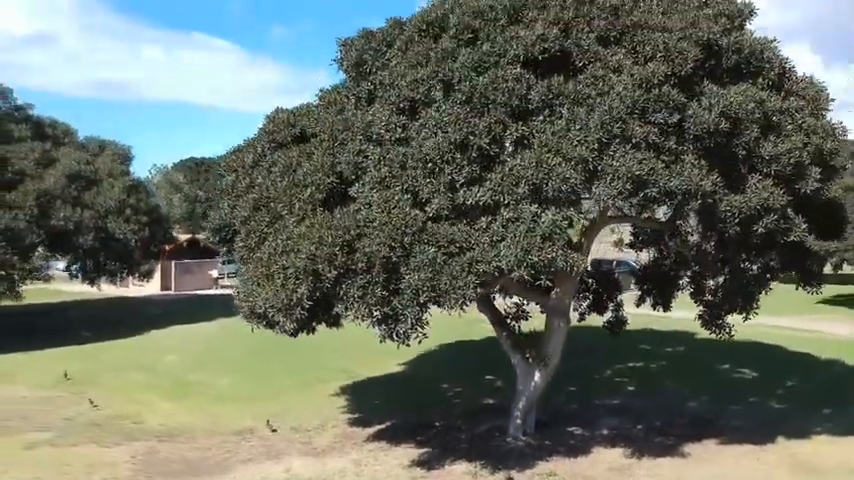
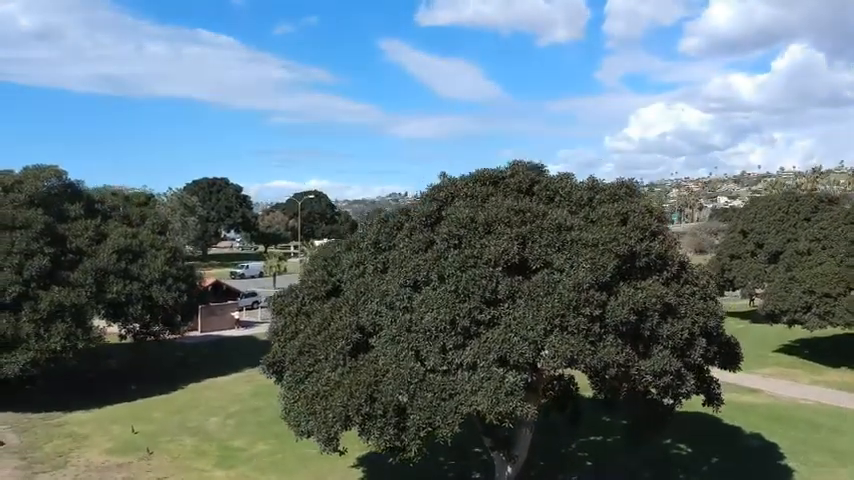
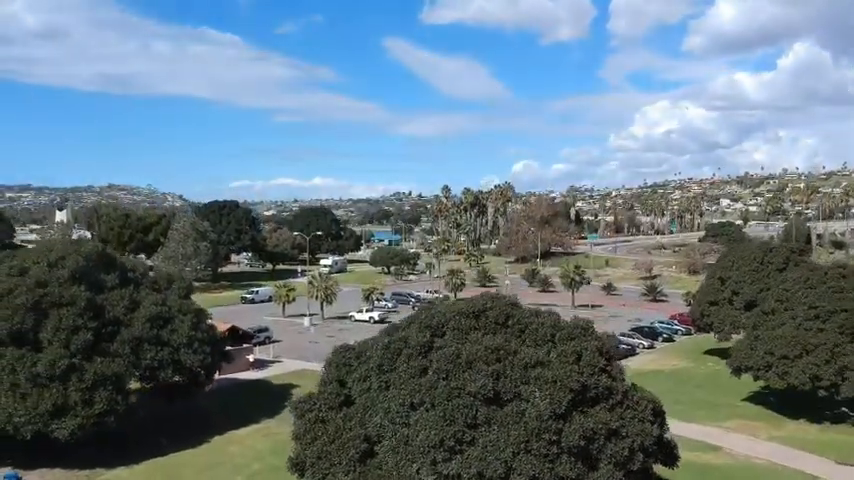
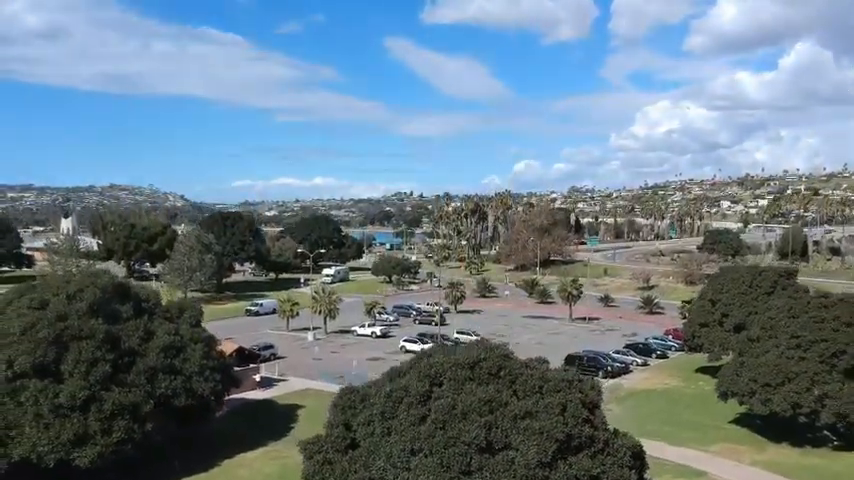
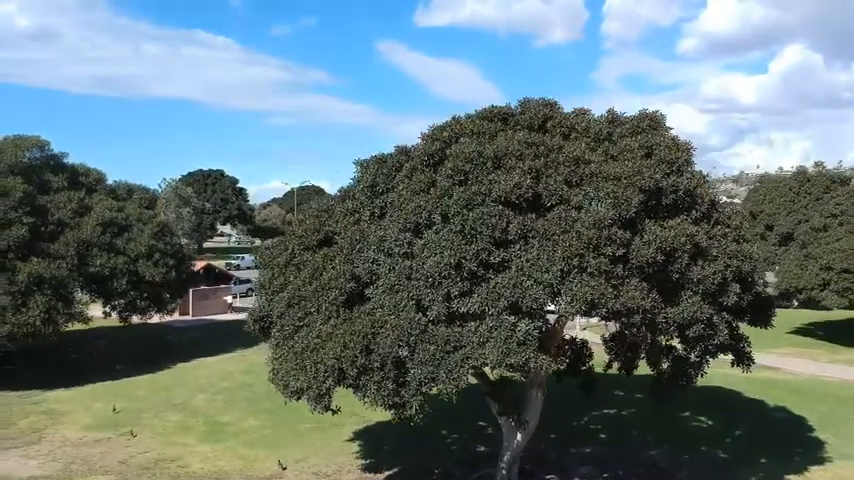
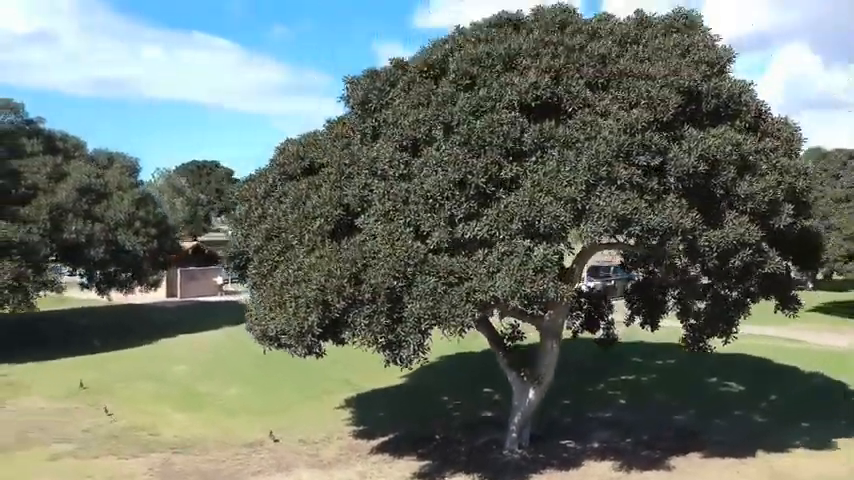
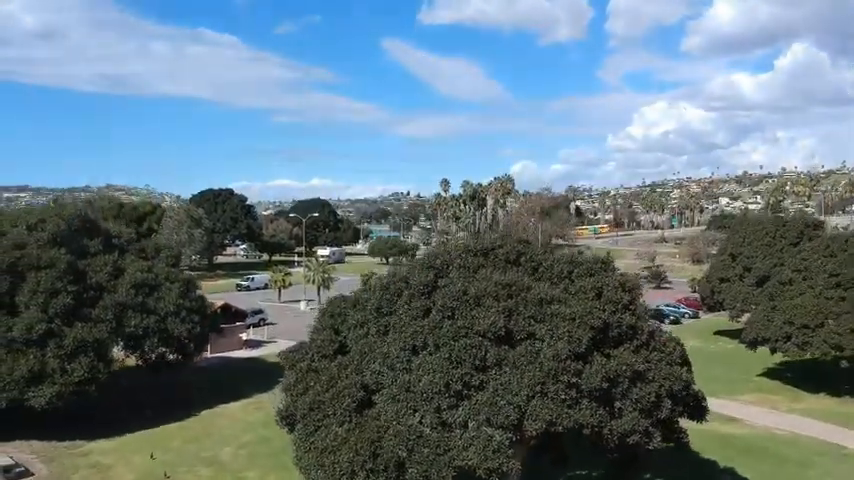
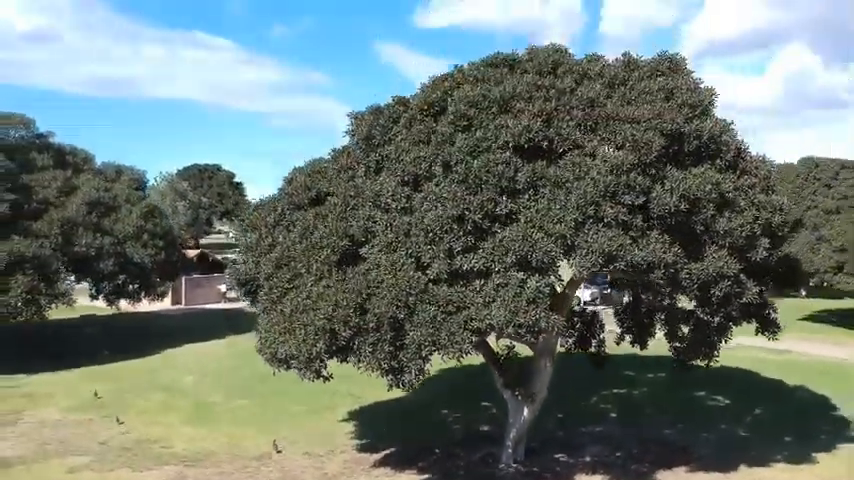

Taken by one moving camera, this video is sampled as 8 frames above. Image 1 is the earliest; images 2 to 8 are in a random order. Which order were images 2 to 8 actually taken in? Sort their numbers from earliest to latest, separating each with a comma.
6, 8, 5, 2, 7, 3, 4
